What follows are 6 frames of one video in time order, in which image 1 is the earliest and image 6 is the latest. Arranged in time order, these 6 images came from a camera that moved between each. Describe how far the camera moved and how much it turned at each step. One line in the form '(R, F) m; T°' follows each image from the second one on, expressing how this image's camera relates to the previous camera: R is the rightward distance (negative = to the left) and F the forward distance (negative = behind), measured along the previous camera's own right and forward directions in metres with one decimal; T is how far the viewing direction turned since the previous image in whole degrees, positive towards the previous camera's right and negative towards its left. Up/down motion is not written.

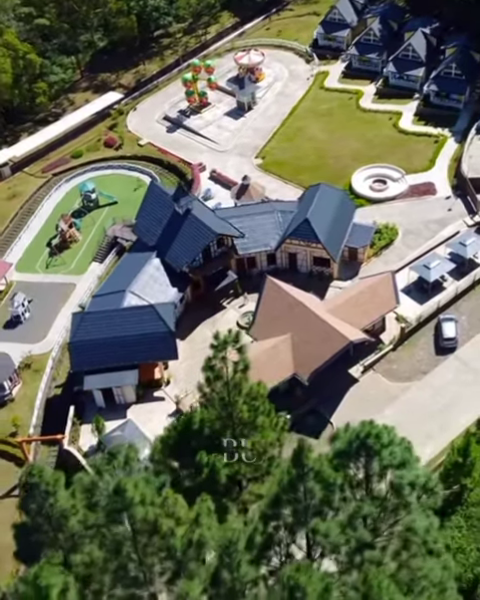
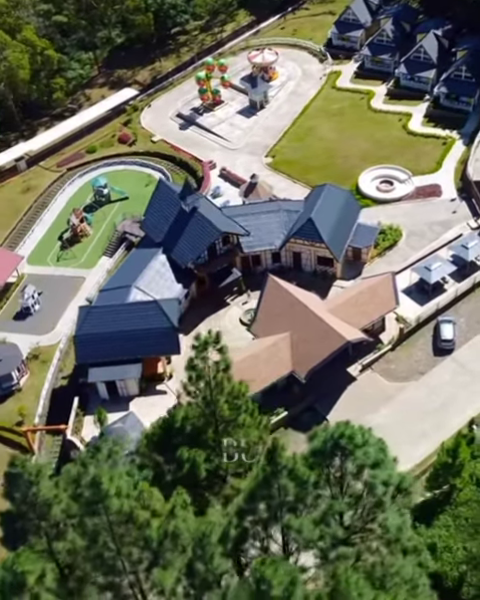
(+1.2, -0.8) m; -2°
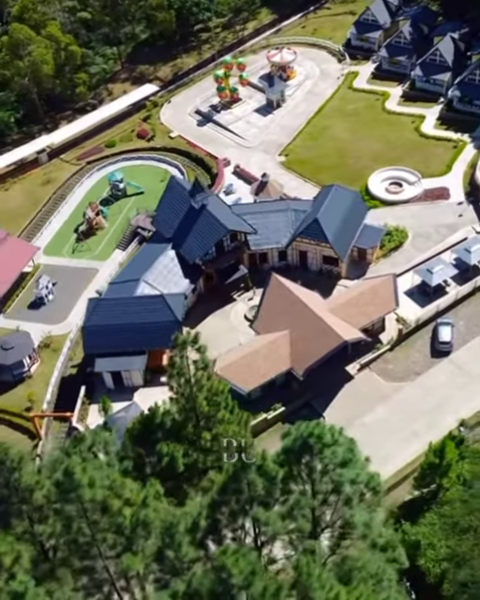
(+1.6, -1.1) m; -2°
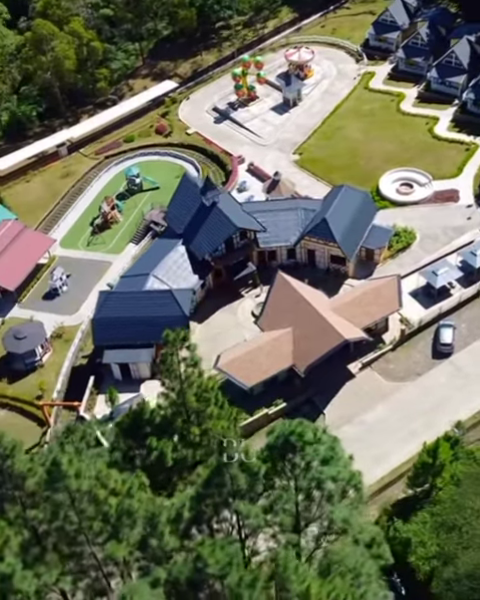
(+1.2, -0.9) m; -2°
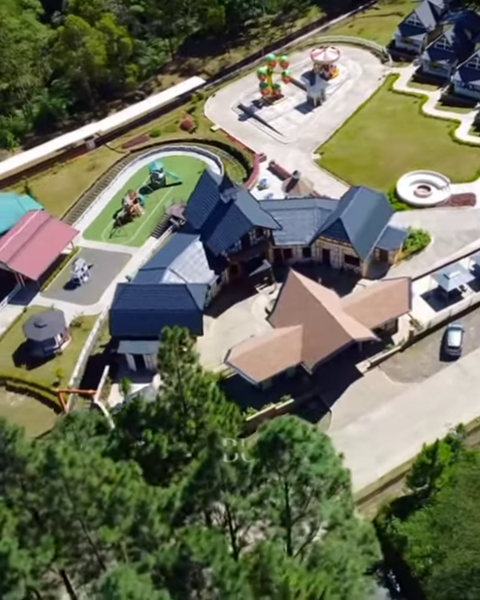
(+1.2, -1.0) m; -2°
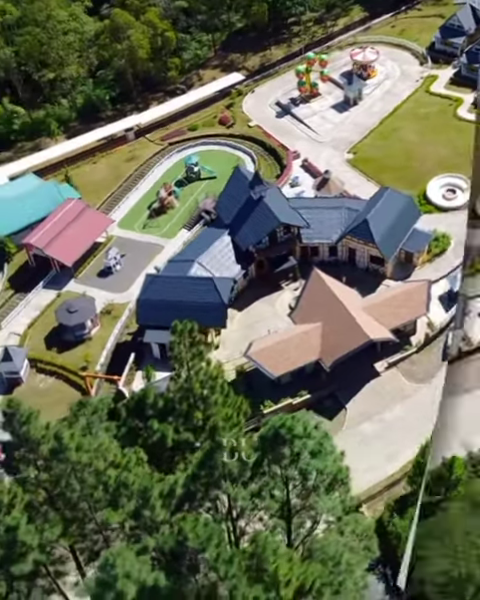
(+1.3, -1.1) m; -3°
